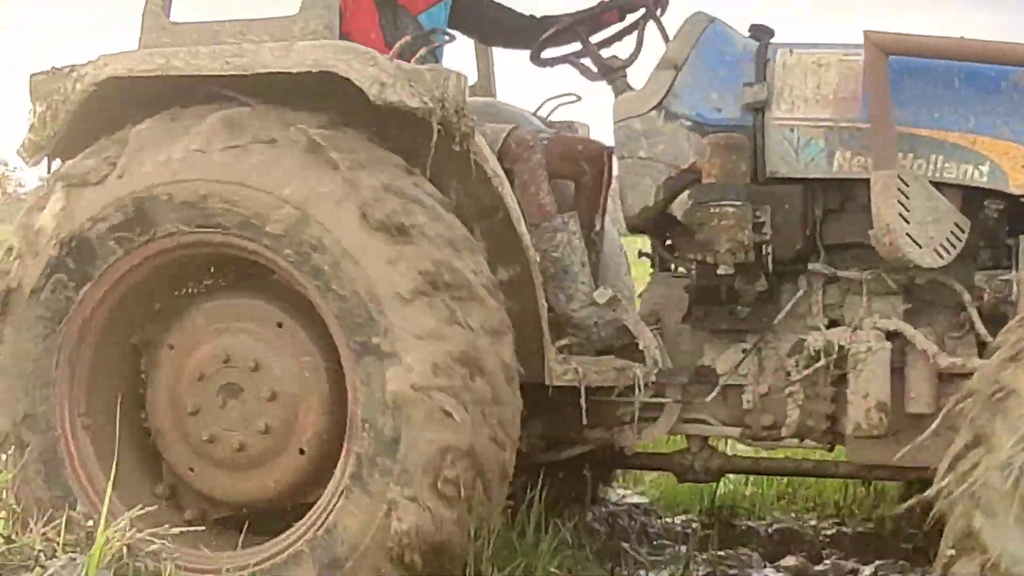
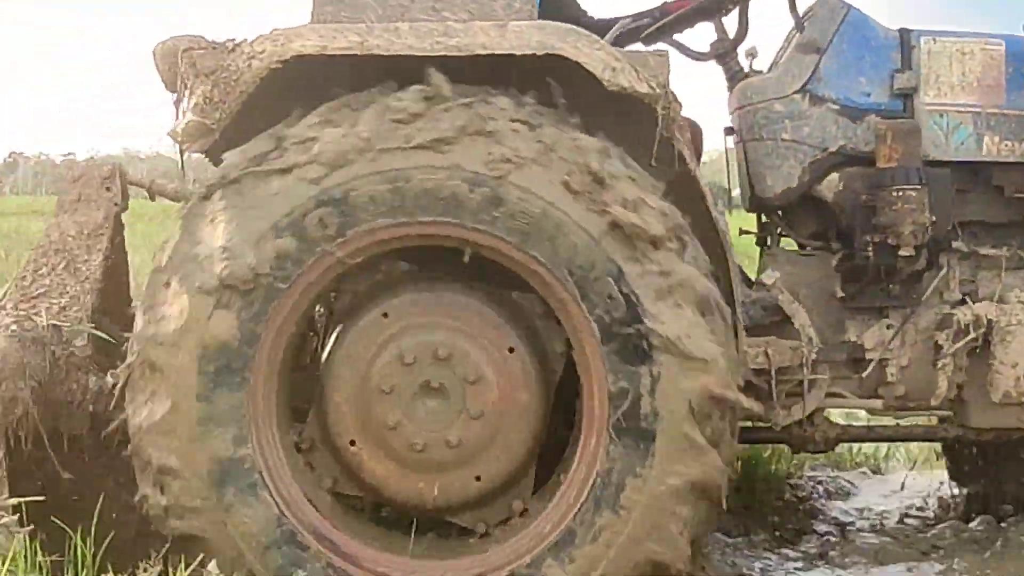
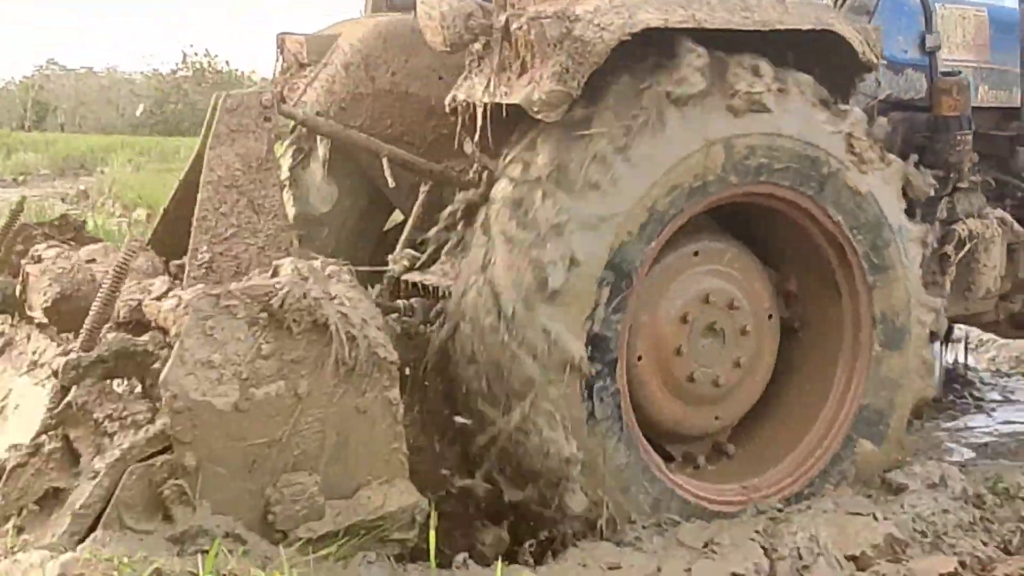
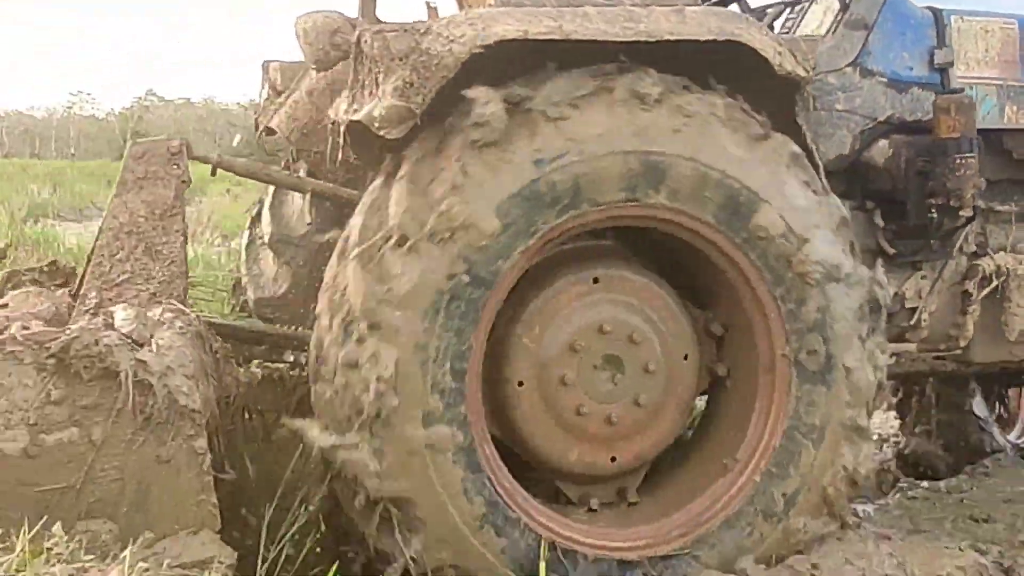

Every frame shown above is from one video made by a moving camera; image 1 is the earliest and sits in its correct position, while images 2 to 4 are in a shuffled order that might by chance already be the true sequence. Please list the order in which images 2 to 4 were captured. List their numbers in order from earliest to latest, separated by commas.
2, 4, 3
